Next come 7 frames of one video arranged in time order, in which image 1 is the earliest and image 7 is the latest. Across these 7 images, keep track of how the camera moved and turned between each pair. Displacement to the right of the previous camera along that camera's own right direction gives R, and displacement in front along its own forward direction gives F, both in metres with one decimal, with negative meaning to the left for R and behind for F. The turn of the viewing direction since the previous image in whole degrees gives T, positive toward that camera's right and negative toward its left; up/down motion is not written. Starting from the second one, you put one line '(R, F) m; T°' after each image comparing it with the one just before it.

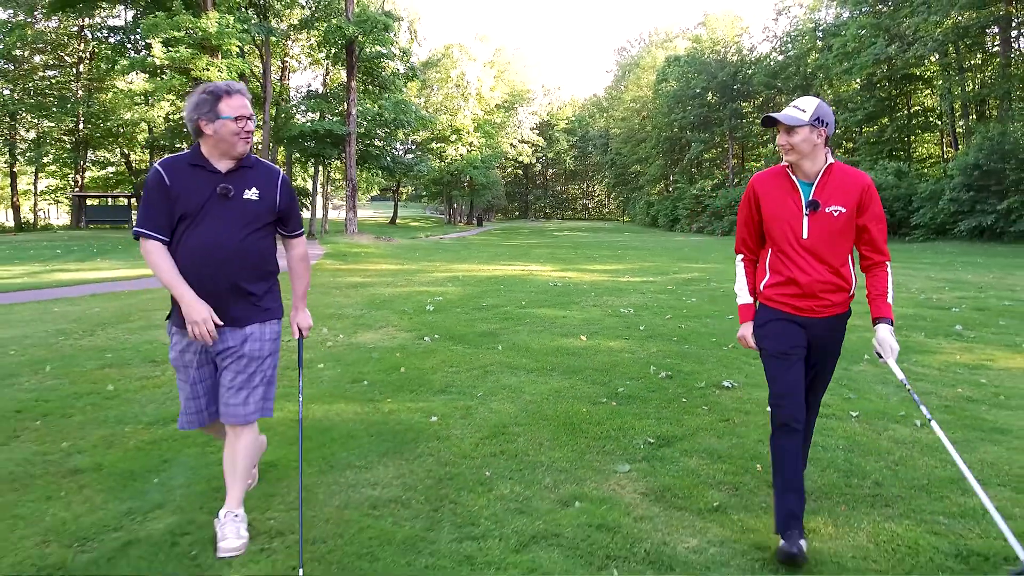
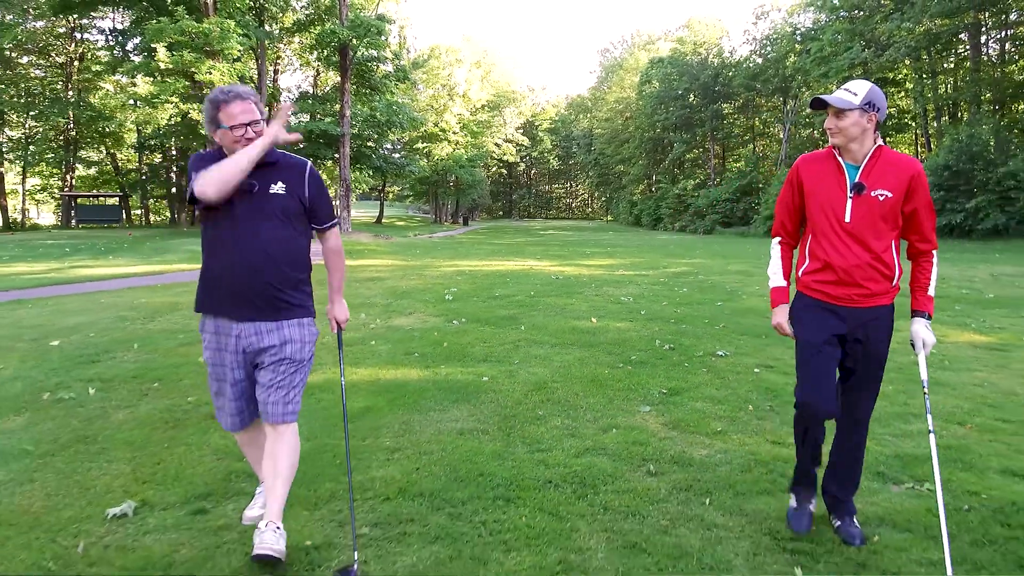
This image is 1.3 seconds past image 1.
(-0.4, -1.0) m; +1°
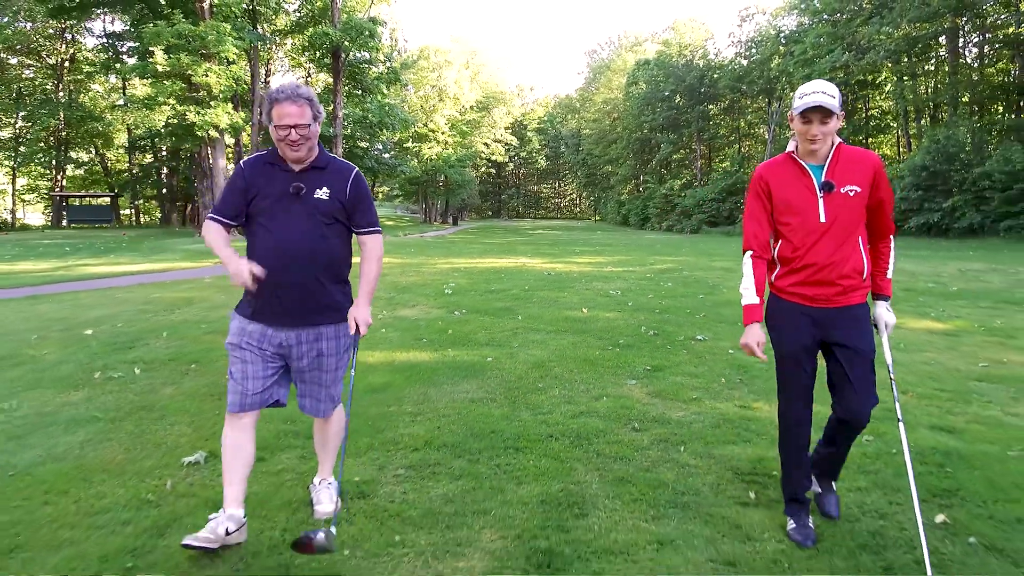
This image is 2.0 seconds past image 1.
(-0.1, -0.7) m; +1°
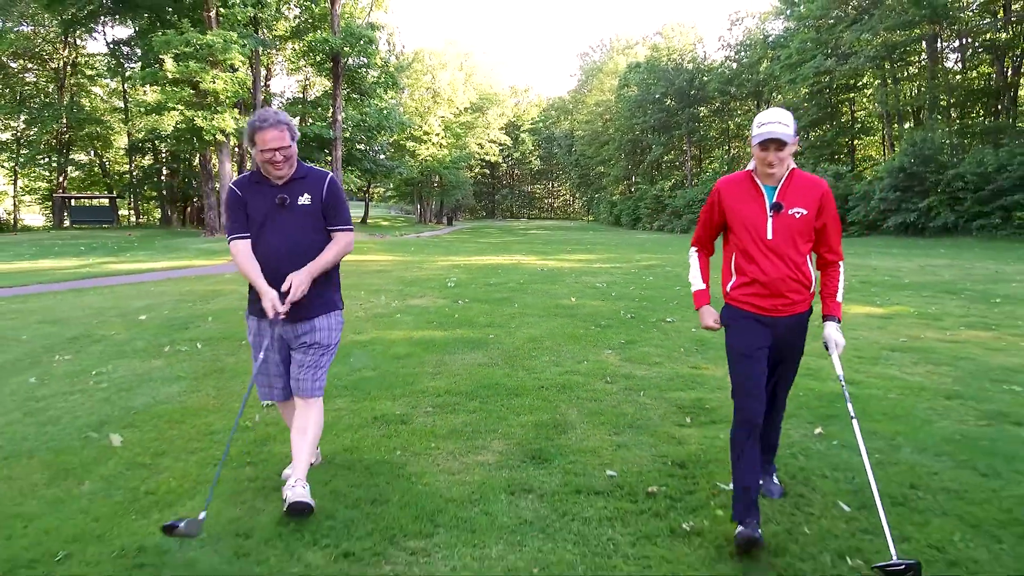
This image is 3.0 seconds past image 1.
(0.0, -1.2) m; 0°
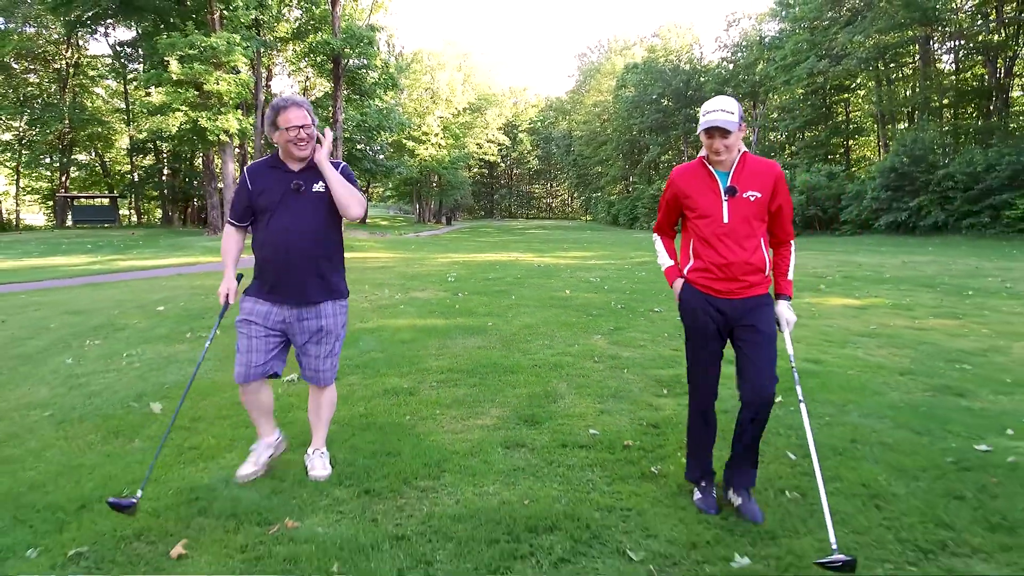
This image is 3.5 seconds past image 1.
(0.0, -0.5) m; 0°
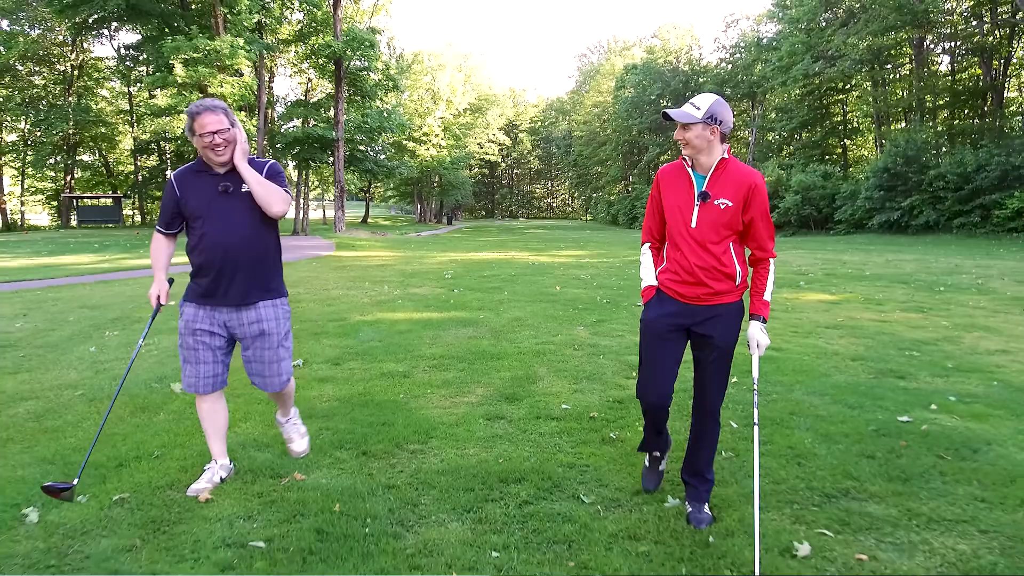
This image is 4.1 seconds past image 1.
(+0.1, -0.6) m; 0°
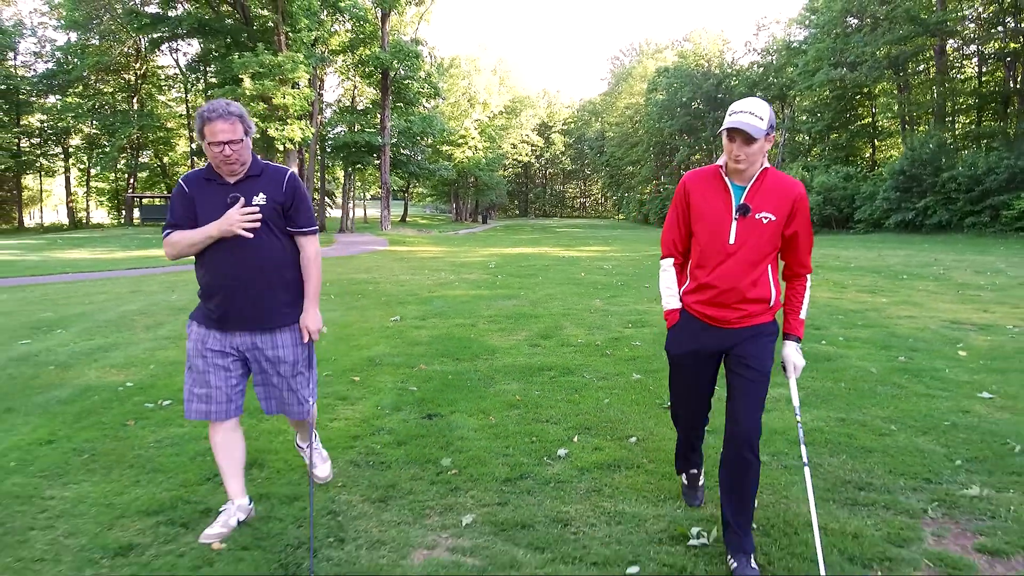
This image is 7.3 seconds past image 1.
(0.0, -2.6) m; -3°
